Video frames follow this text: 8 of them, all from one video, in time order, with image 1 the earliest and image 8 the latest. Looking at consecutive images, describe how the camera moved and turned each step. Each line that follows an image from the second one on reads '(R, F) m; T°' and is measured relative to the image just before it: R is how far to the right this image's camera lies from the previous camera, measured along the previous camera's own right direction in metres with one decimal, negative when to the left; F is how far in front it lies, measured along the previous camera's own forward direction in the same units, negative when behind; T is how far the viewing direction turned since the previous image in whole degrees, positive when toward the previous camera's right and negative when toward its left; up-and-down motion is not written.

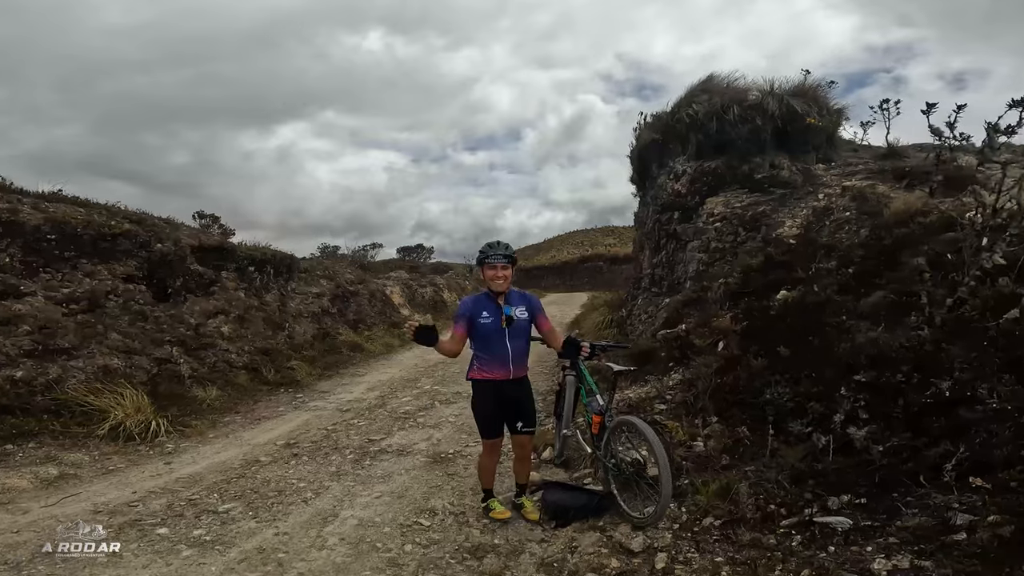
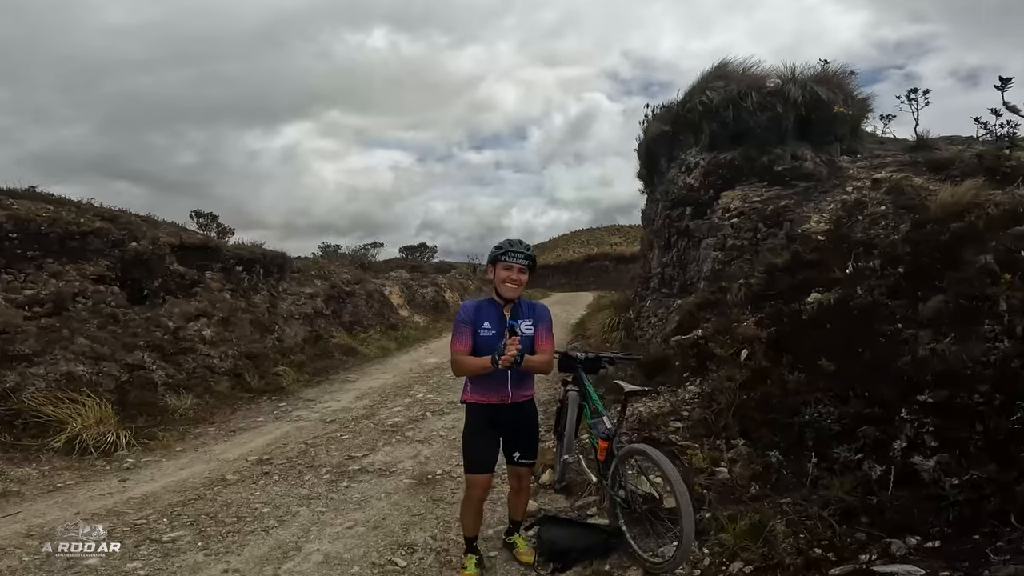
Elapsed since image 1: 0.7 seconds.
(+0.1, +0.7) m; -1°
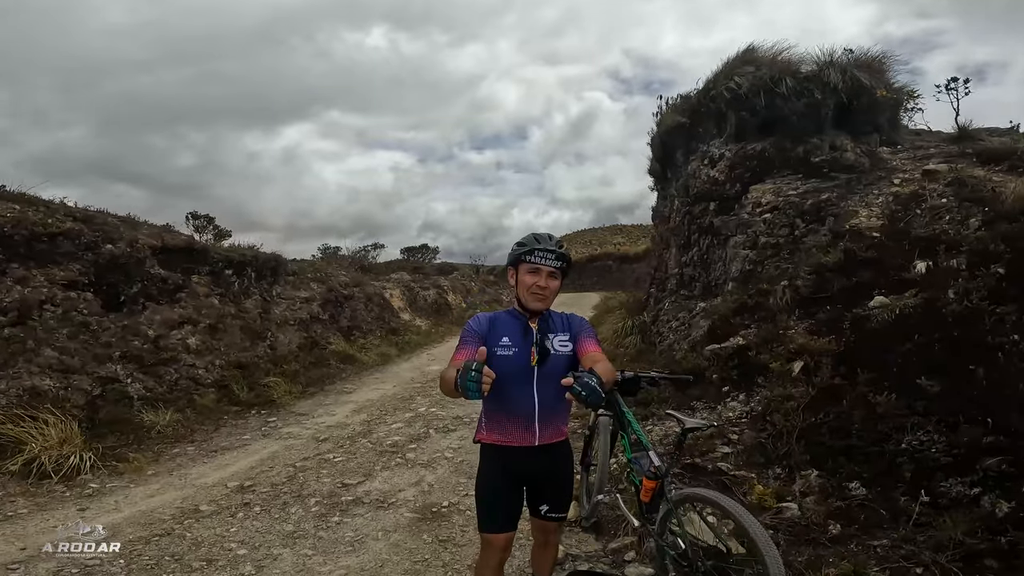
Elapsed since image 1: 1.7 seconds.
(-0.1, +0.8) m; 0°
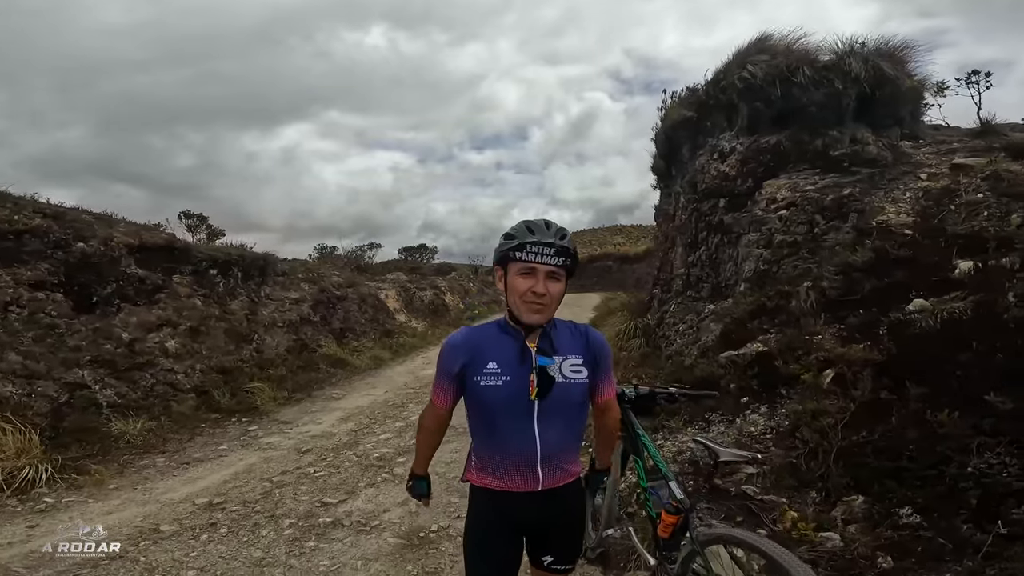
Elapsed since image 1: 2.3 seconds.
(0.0, +0.5) m; 0°
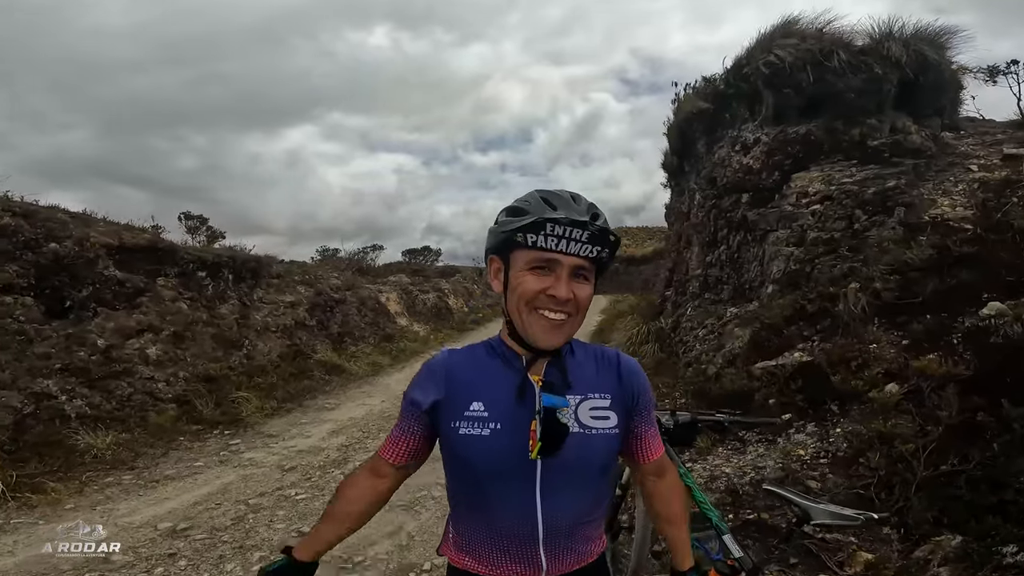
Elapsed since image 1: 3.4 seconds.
(0.0, +0.7) m; -1°
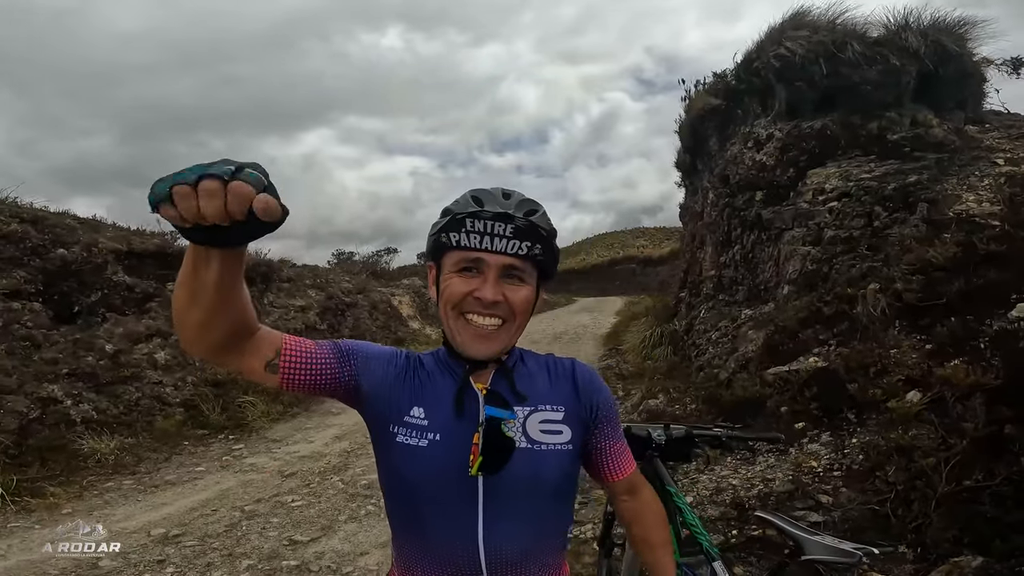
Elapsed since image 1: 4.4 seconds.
(+0.2, +0.2) m; -2°
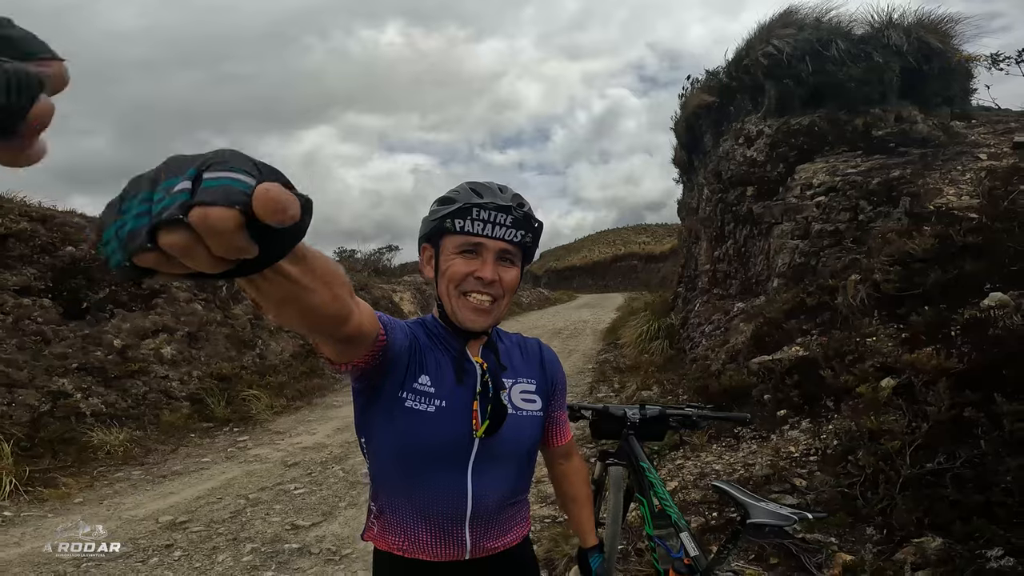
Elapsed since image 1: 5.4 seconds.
(+0.1, -0.2) m; 0°
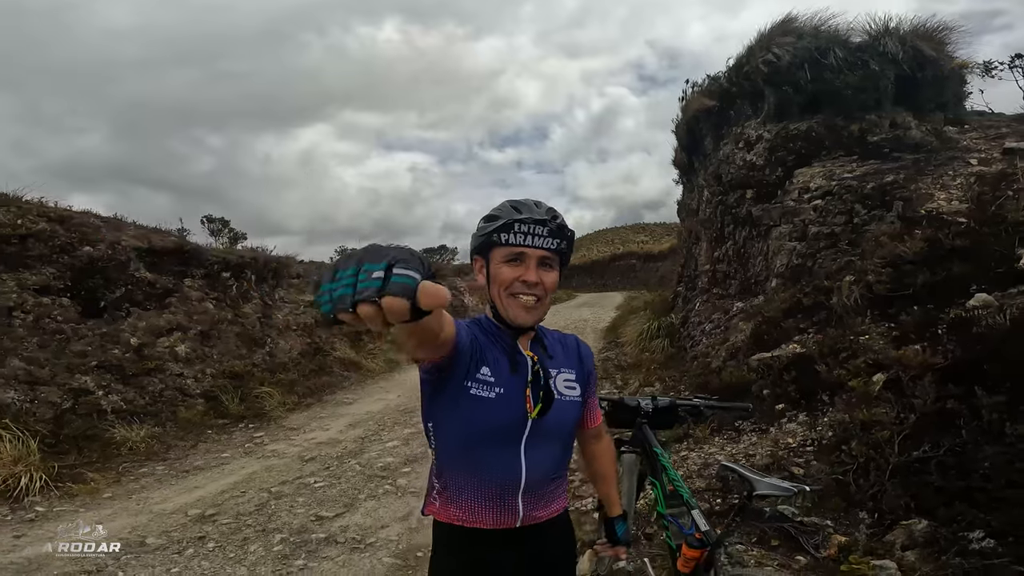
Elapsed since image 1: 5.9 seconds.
(-0.1, -0.2) m; 0°
